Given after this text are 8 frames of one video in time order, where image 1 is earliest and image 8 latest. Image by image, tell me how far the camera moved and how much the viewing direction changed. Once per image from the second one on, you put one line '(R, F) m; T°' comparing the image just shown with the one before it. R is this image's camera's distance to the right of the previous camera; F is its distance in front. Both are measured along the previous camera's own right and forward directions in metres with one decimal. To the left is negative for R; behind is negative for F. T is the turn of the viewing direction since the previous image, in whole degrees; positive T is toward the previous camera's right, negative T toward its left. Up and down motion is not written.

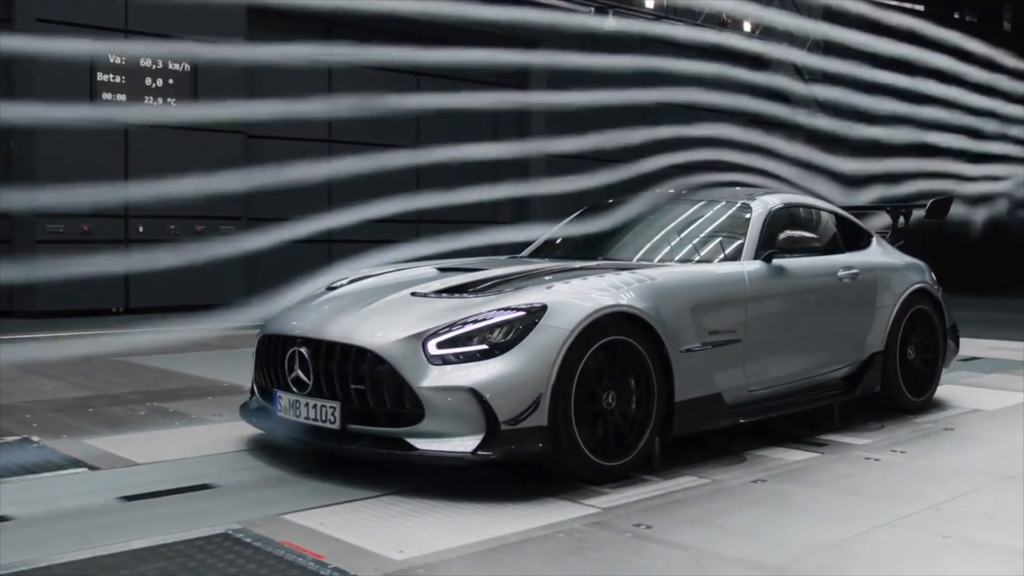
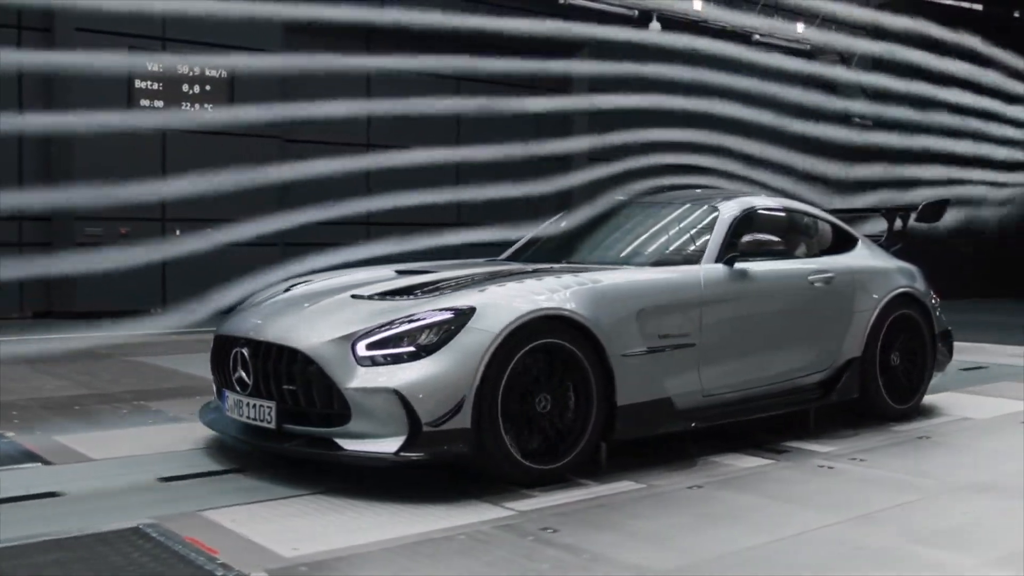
(+0.5, 0.0) m; -4°
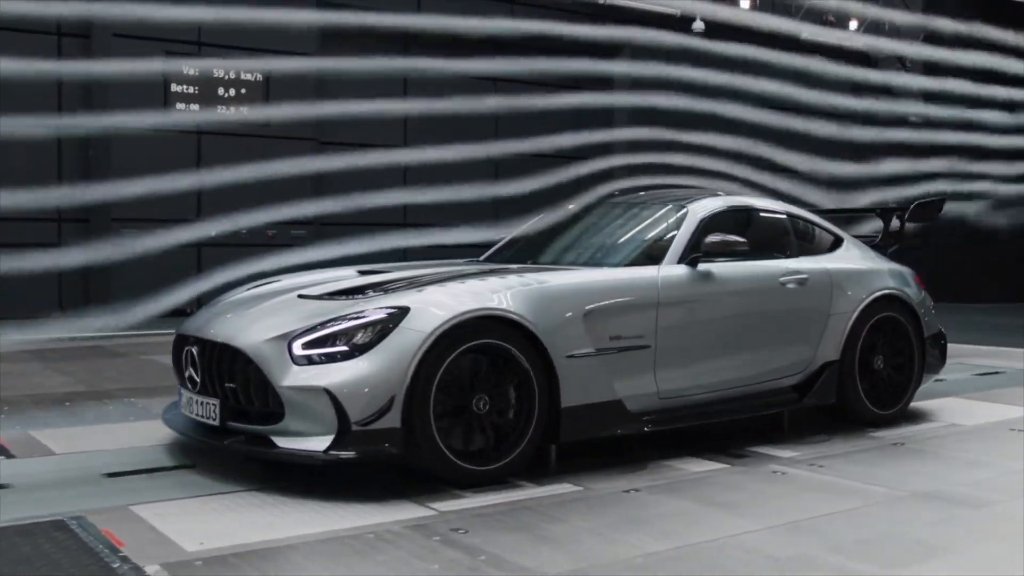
(+0.5, 0.0) m; -4°
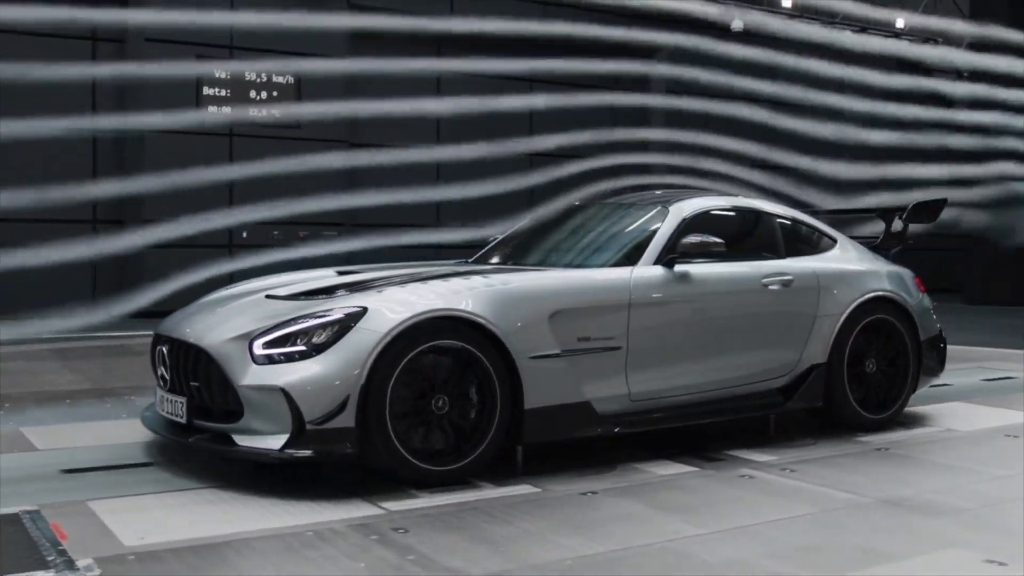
(+0.4, 0.0) m; -3°
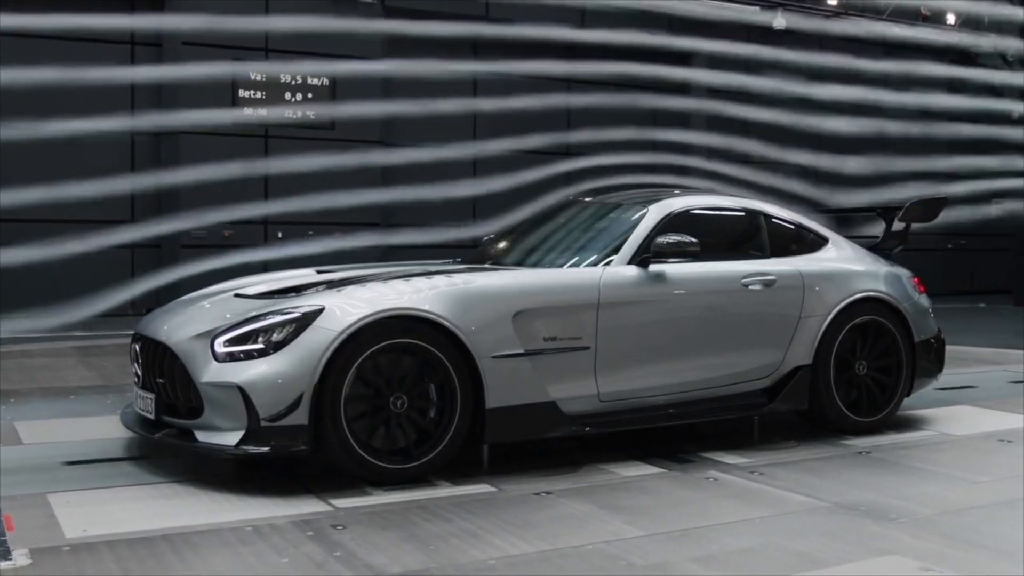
(+0.4, 0.0) m; -3°
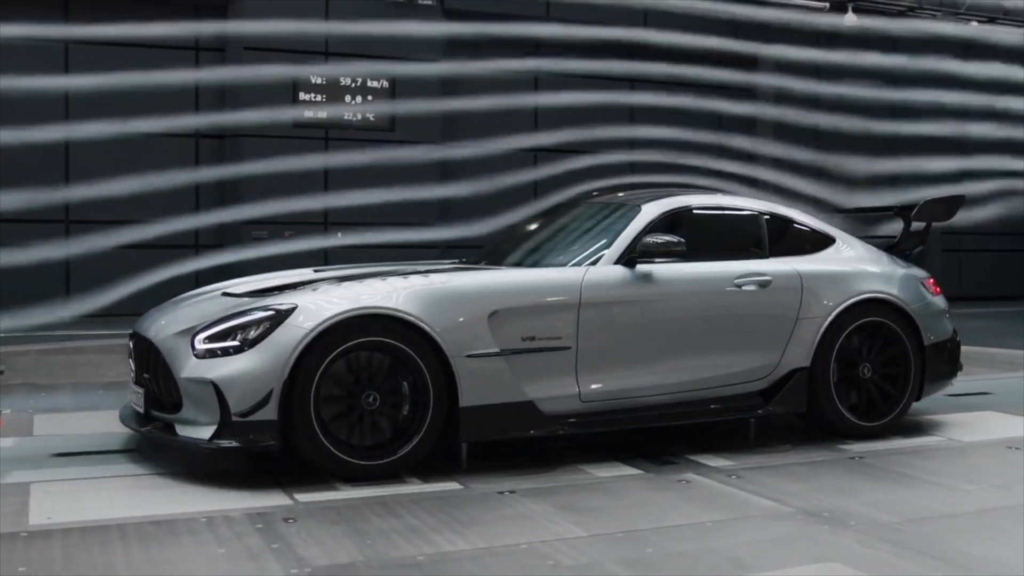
(+0.4, 0.0) m; -5°
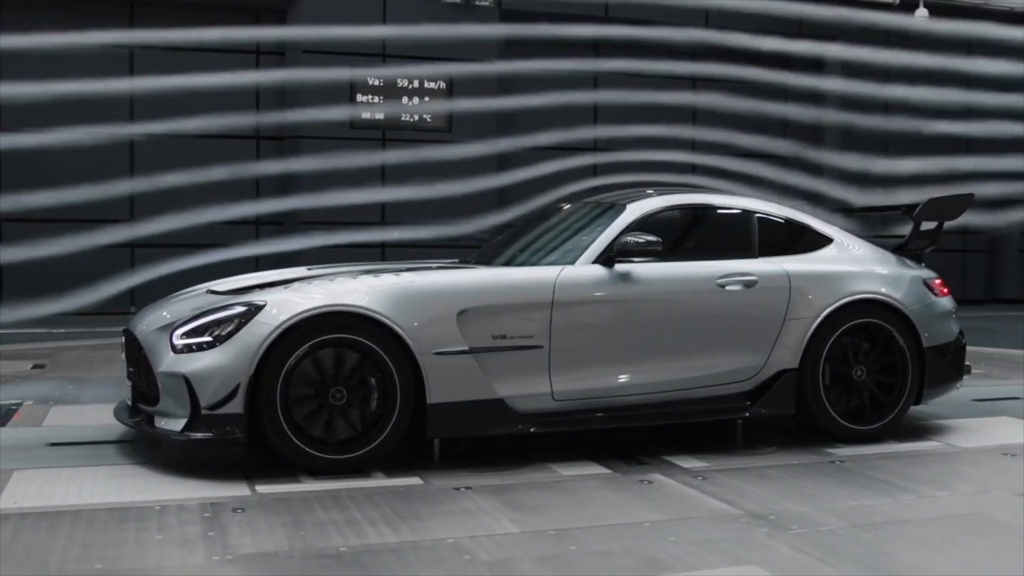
(+0.5, 0.0) m; -5°
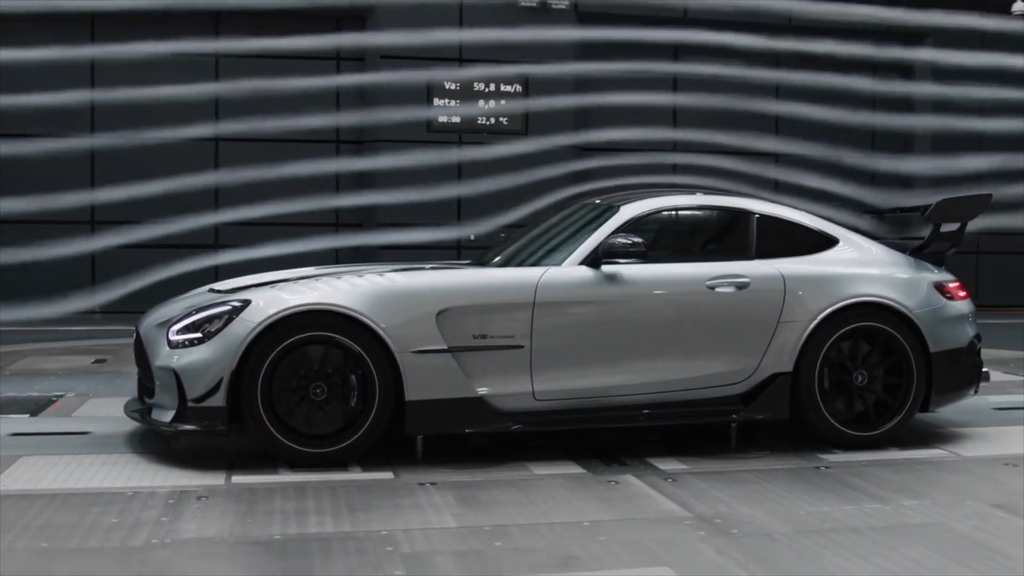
(+0.6, 0.0) m; -6°
